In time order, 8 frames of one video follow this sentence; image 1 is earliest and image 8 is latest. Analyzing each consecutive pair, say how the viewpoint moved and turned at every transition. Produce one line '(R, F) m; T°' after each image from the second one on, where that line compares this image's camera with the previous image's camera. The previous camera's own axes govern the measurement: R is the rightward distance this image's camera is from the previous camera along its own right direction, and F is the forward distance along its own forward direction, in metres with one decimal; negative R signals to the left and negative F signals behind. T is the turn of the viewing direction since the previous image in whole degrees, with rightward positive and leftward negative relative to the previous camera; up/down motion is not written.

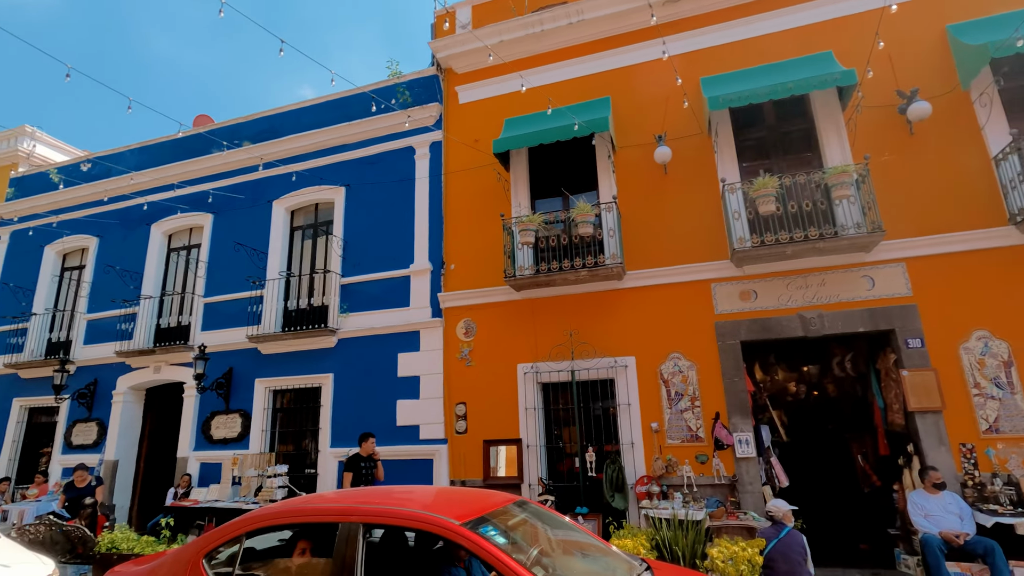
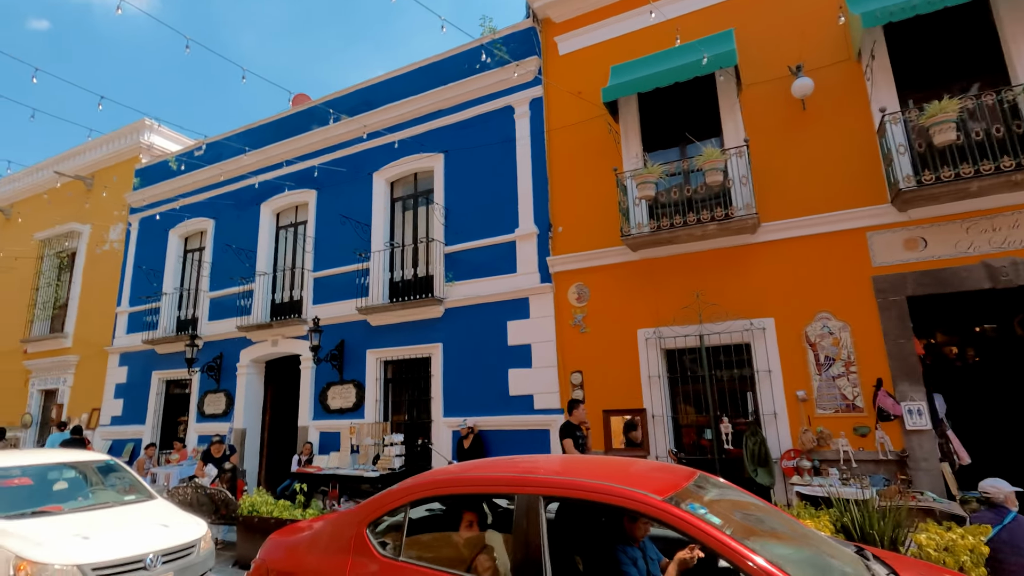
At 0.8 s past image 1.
(-0.6, +0.4) m; -8°
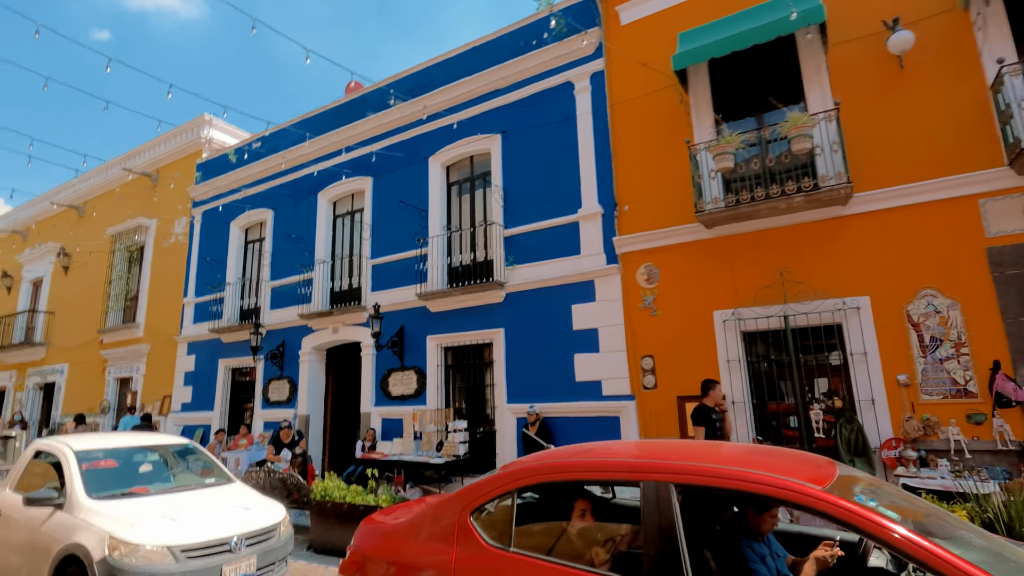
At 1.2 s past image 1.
(-0.3, +0.2) m; -4°
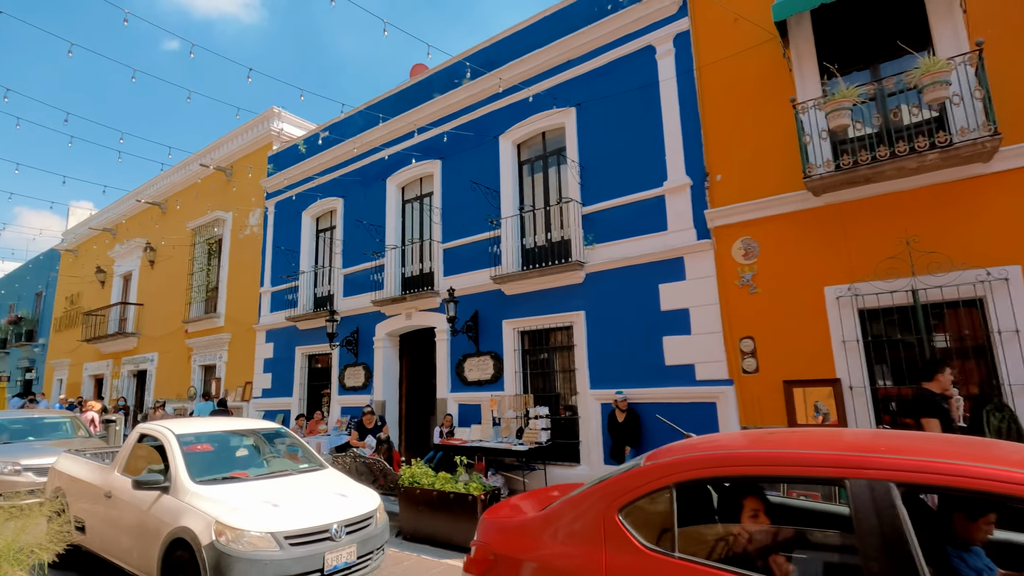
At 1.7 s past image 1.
(-0.4, +0.3) m; -6°
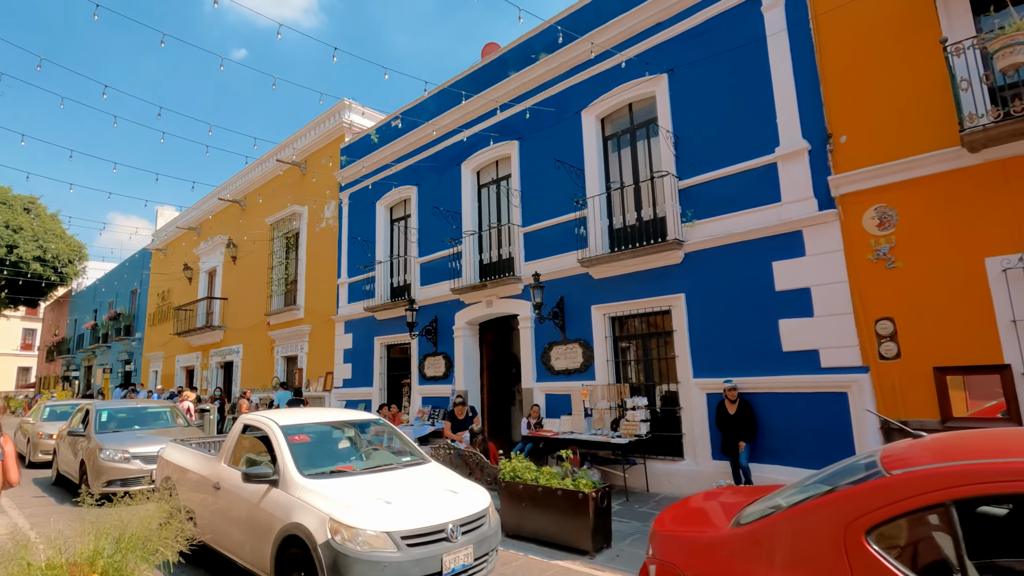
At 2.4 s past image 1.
(-0.5, +0.4) m; -6°
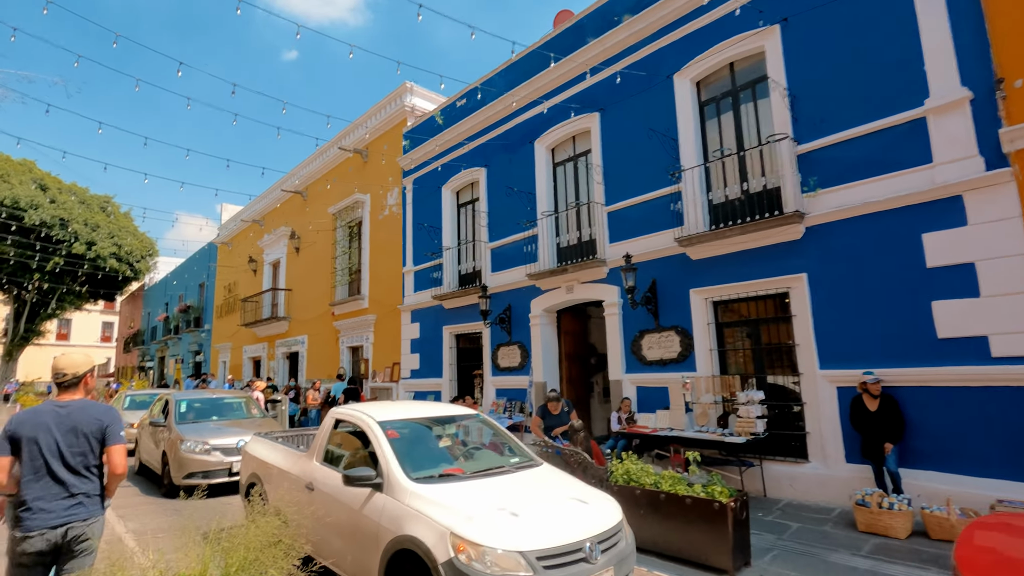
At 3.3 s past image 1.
(-0.6, +0.6) m; -5°
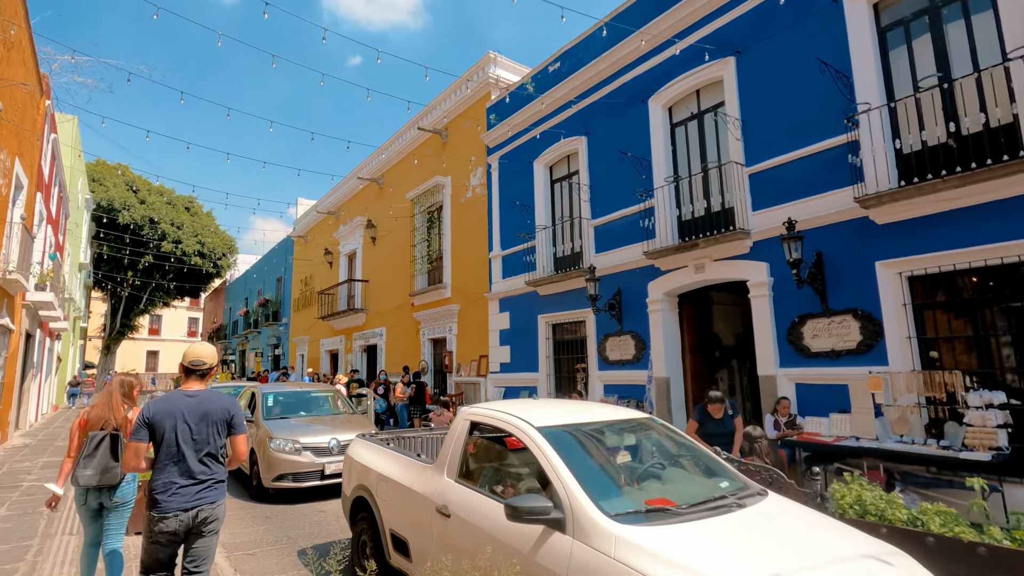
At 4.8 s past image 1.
(-0.9, +1.2) m; -6°
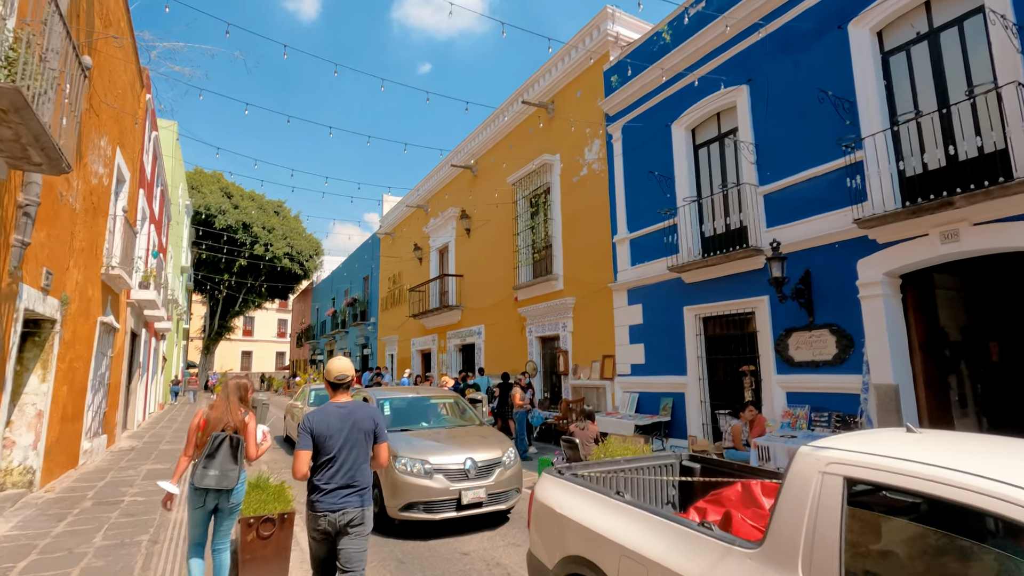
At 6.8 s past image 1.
(-1.2, +1.6) m; -7°
